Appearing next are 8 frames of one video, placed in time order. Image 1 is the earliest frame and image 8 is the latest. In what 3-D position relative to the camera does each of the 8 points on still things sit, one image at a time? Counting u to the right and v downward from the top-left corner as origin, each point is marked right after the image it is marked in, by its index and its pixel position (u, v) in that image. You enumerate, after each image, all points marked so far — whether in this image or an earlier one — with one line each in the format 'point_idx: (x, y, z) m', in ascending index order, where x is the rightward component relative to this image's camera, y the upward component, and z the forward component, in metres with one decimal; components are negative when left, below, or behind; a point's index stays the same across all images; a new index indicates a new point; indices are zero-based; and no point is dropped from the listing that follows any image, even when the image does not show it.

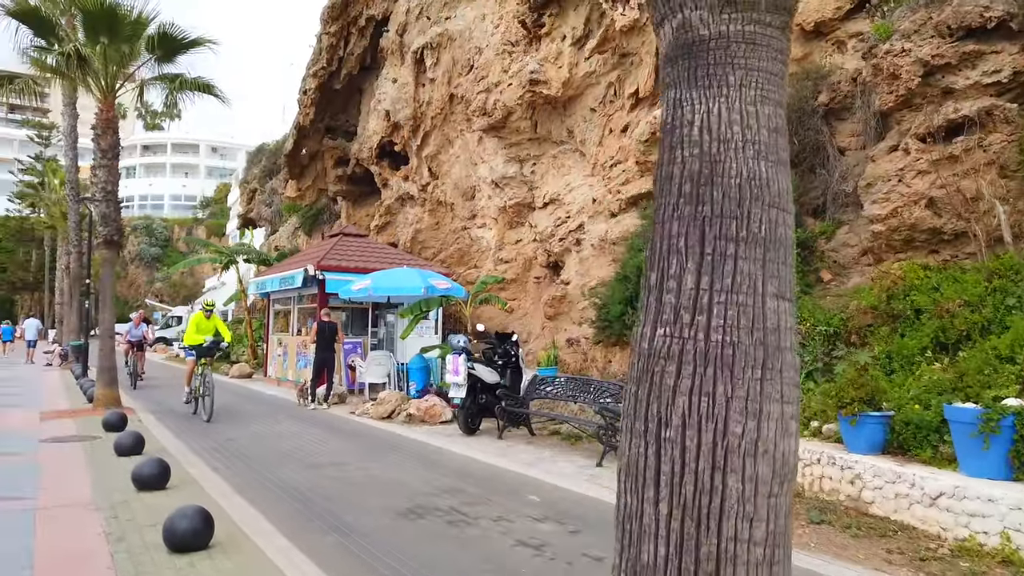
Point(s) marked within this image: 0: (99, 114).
0: (-6.8, +2.9, +12.3) m
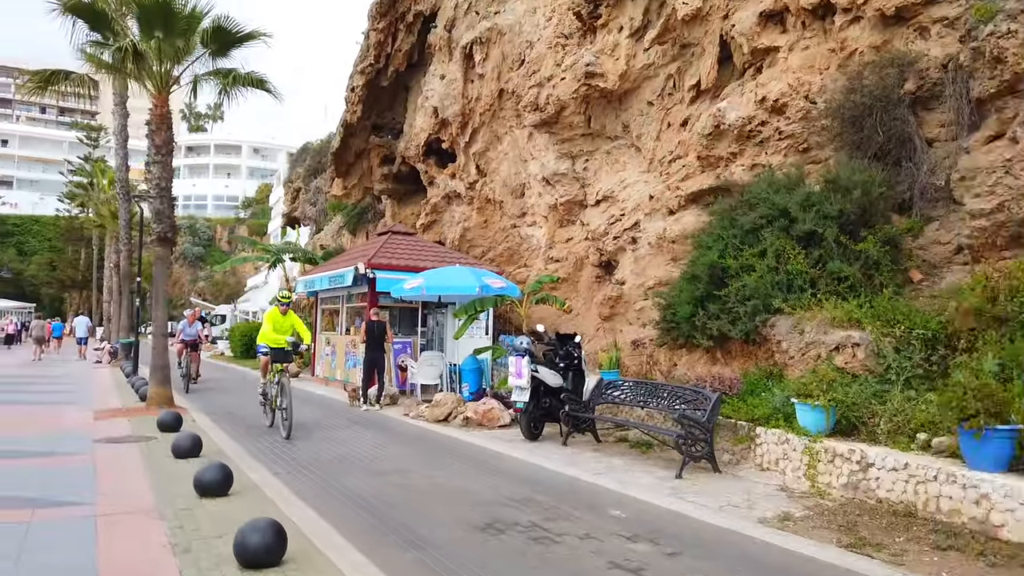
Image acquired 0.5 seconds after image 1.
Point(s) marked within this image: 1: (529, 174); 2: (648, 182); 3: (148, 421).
0: (-5.8, +2.9, +12.1) m
1: (+0.4, +2.8, +18.3) m
2: (+2.8, +2.2, +15.5) m
3: (-5.1, -1.9, +10.3) m
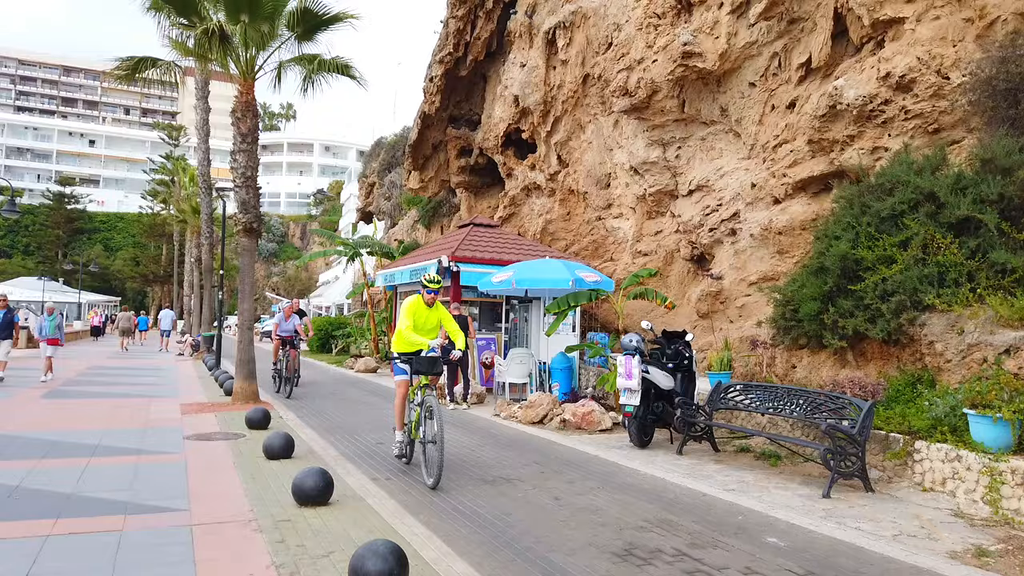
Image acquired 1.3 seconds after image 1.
0: (-4.3, +3.0, +11.8) m
1: (+2.4, +2.9, +17.4) m
2: (+4.6, +2.3, +14.4) m
3: (-3.7, -1.7, +10.0) m
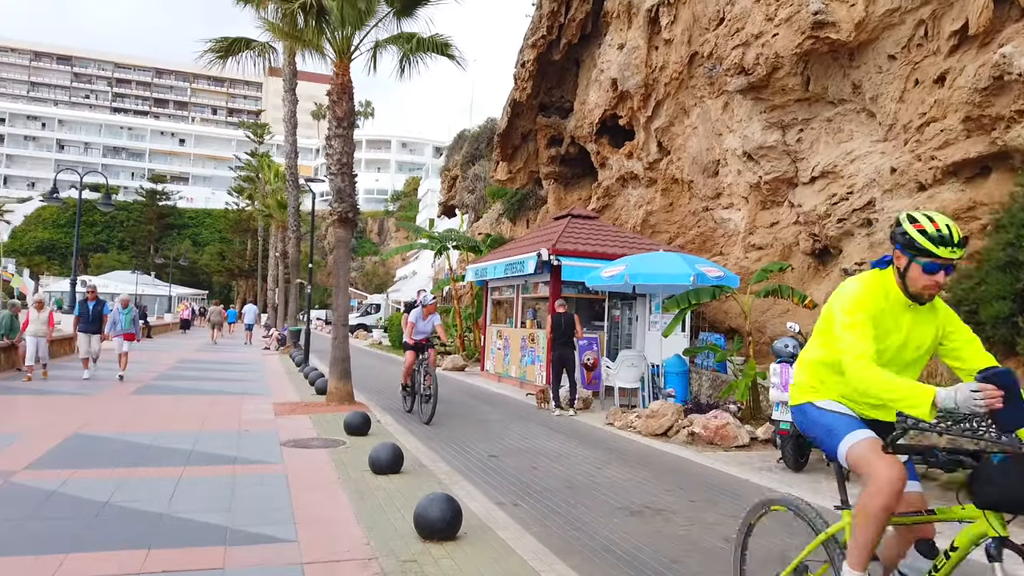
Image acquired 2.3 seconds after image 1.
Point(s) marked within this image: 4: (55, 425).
0: (-2.6, +3.1, +11.1) m
1: (+4.6, +3.0, +16.0) m
2: (+6.5, +2.4, +12.9) m
3: (-2.2, -1.7, +9.3) m
4: (-5.4, -1.6, +8.8) m
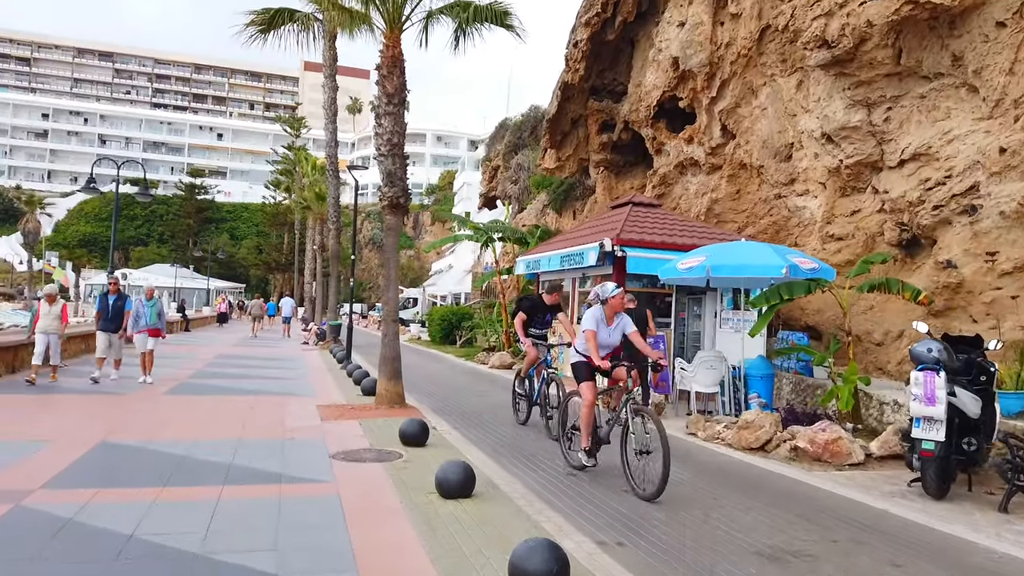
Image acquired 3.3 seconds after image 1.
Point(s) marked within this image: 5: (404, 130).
0: (-1.7, +3.2, +10.1) m
1: (+5.7, +3.1, +14.7) m
2: (+7.4, +2.4, +11.5) m
3: (-1.4, -1.6, +8.3) m
4: (-4.6, -1.5, +8.0) m
5: (-1.5, +2.1, +10.1) m
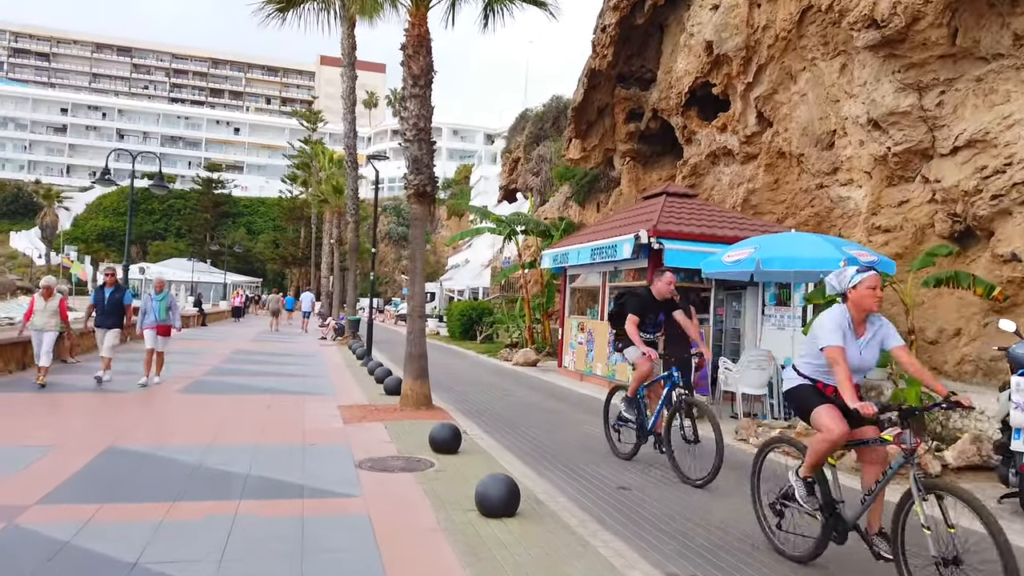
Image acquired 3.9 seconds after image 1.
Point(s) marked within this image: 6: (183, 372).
0: (-1.3, +3.3, +9.5) m
1: (+6.2, +3.2, +14.0) m
2: (+7.9, +2.5, +10.7) m
3: (-1.0, -1.5, +7.7) m
4: (-4.2, -1.5, +7.4) m
5: (-1.0, +2.2, +9.5) m
6: (-5.9, -1.5, +13.2) m
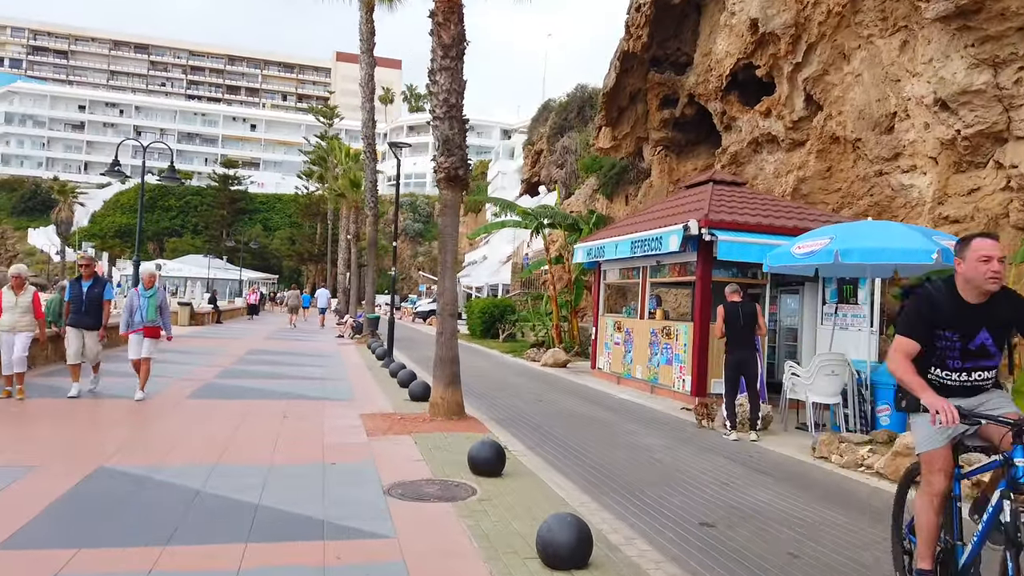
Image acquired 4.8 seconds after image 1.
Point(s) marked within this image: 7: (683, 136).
0: (-0.8, +3.4, +8.5) m
1: (+6.8, +3.3, +12.8) m
2: (+8.4, +2.6, +9.5) m
3: (-0.6, -1.5, +6.7) m
4: (-3.8, -1.4, +6.5) m
5: (-0.6, +2.3, +8.5) m
6: (-5.3, -1.4, +12.4) m
7: (+4.4, +3.9, +19.0) m
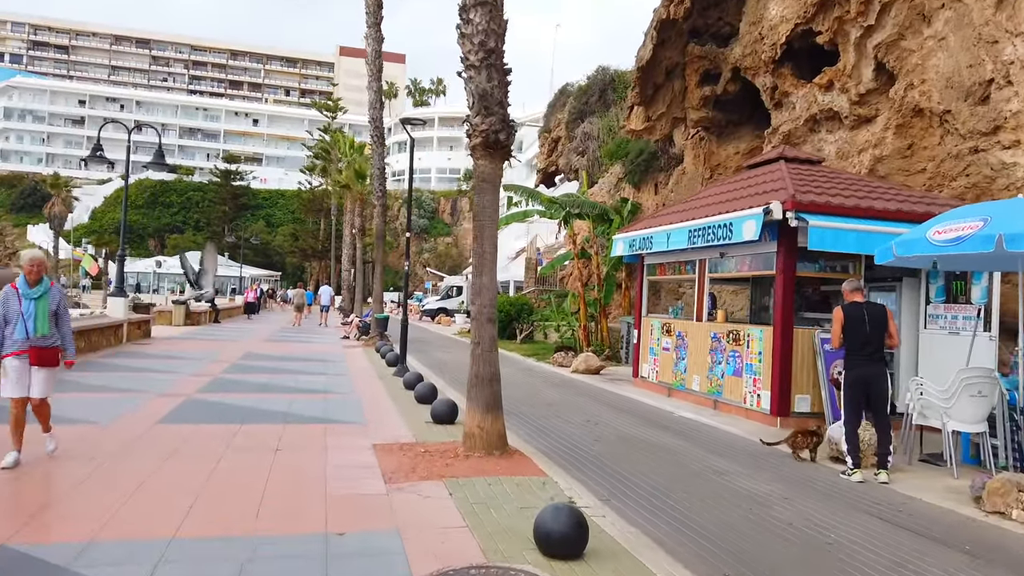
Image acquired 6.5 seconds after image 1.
0: (-0.4, +3.4, +6.7) m
1: (+7.3, +3.3, +10.9) m
2: (+8.9, +2.6, +7.7) m
3: (-0.1, -1.4, +4.9) m
4: (-3.3, -1.4, +4.7) m
5: (-0.1, +2.3, +6.6) m
6: (-4.8, -1.4, +10.6) m
7: (+5.0, +4.0, +17.2) m
